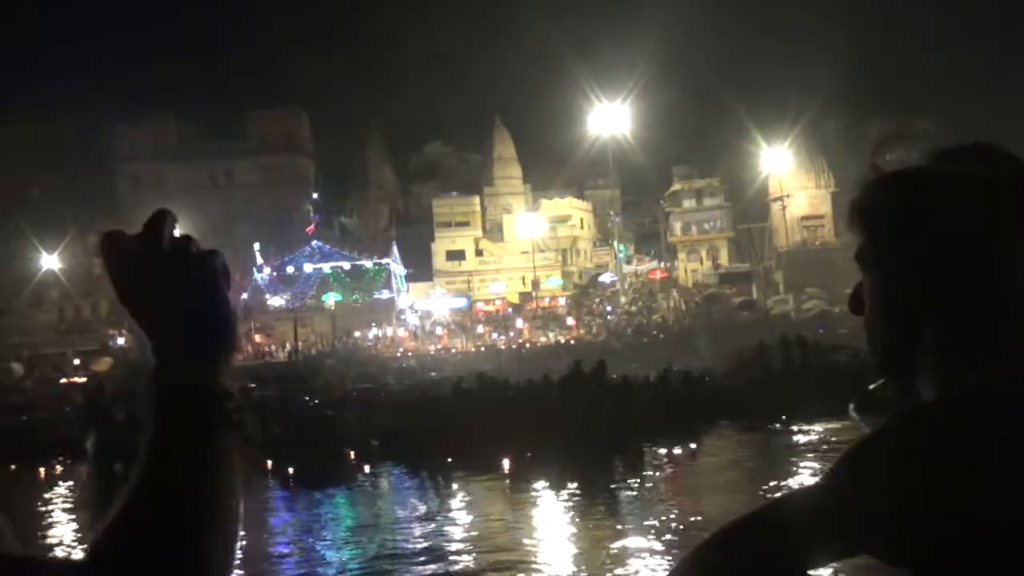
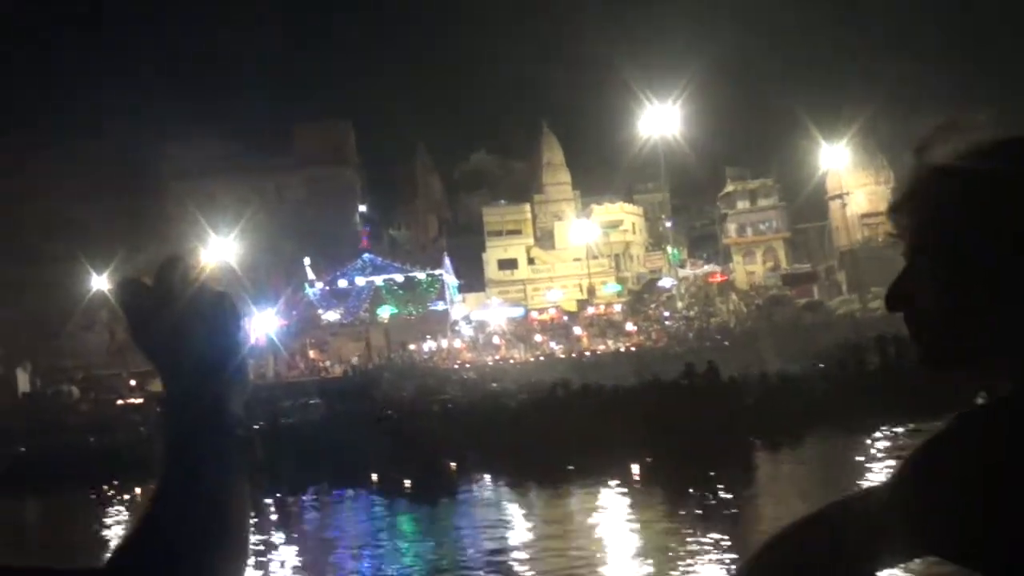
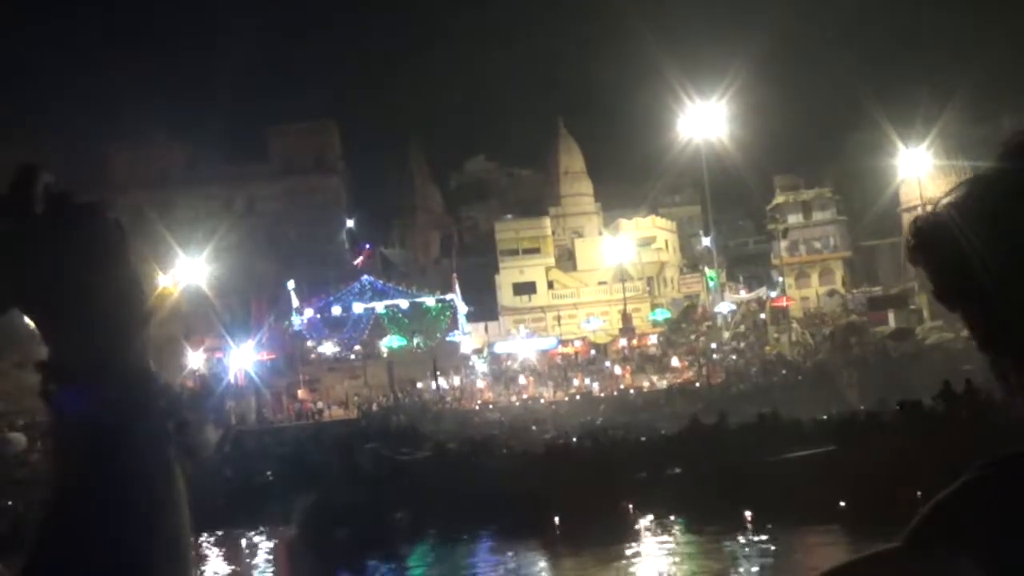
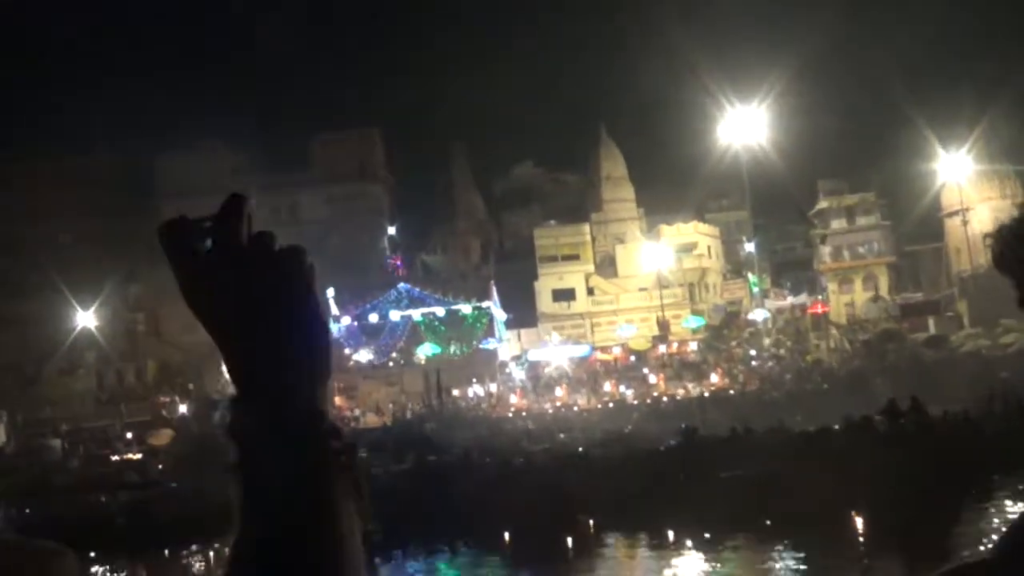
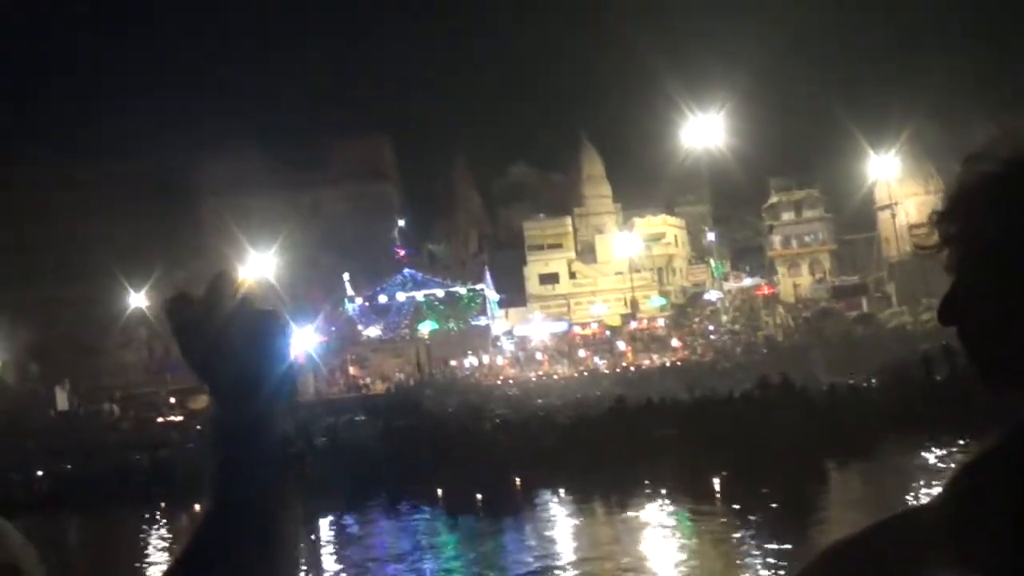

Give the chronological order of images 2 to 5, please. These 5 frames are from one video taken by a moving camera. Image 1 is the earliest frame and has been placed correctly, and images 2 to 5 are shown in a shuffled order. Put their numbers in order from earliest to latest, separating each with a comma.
2, 5, 4, 3
